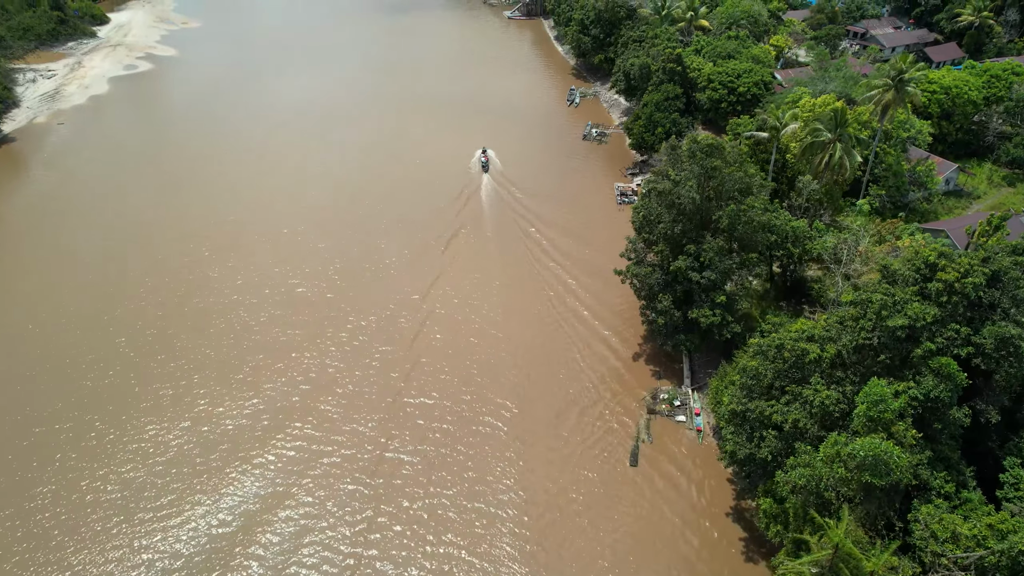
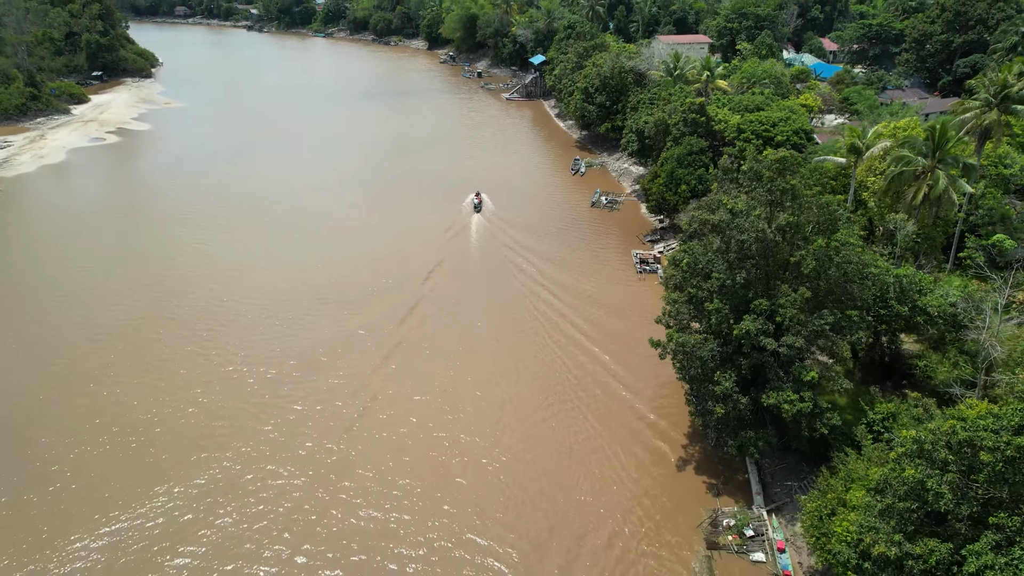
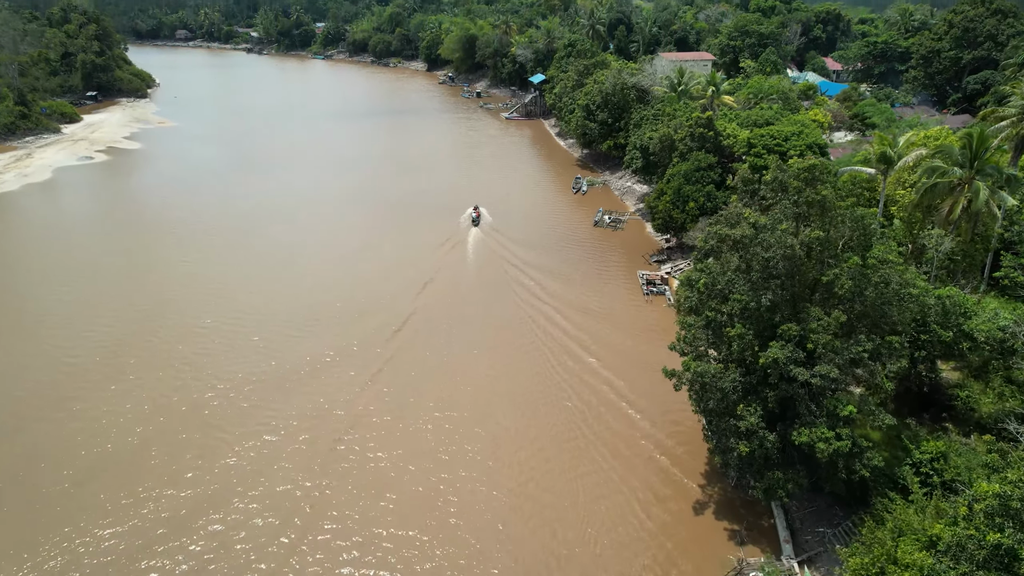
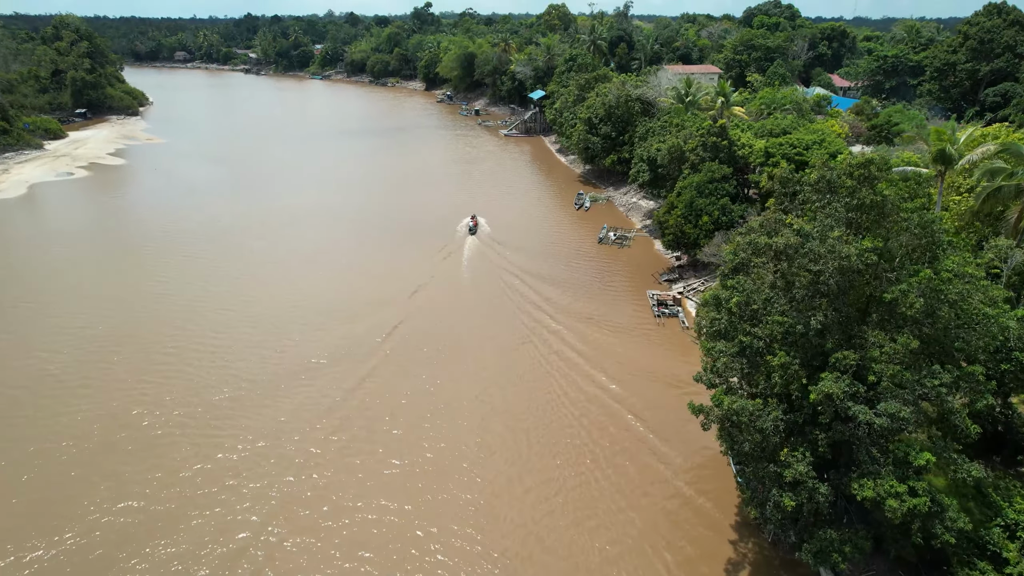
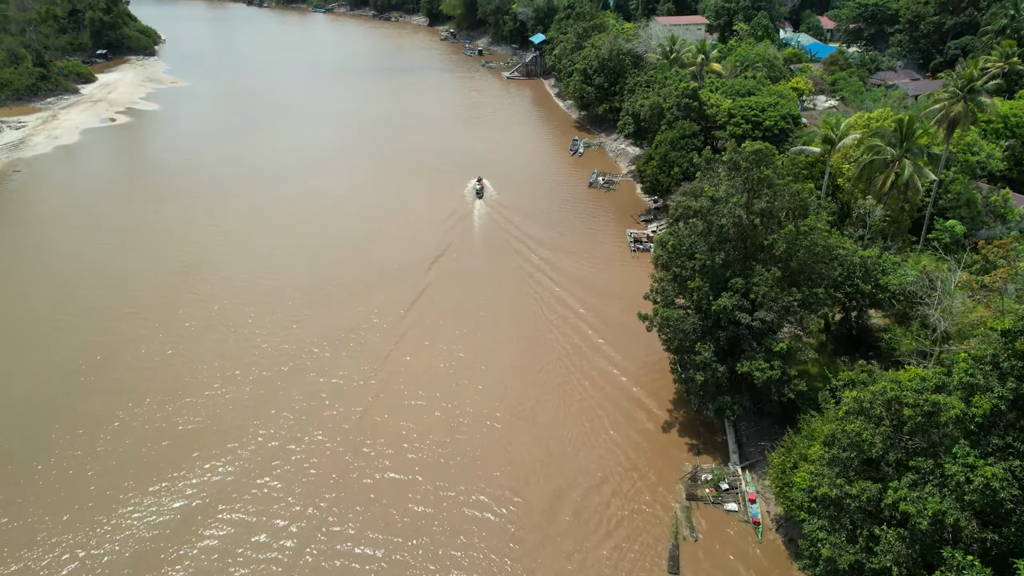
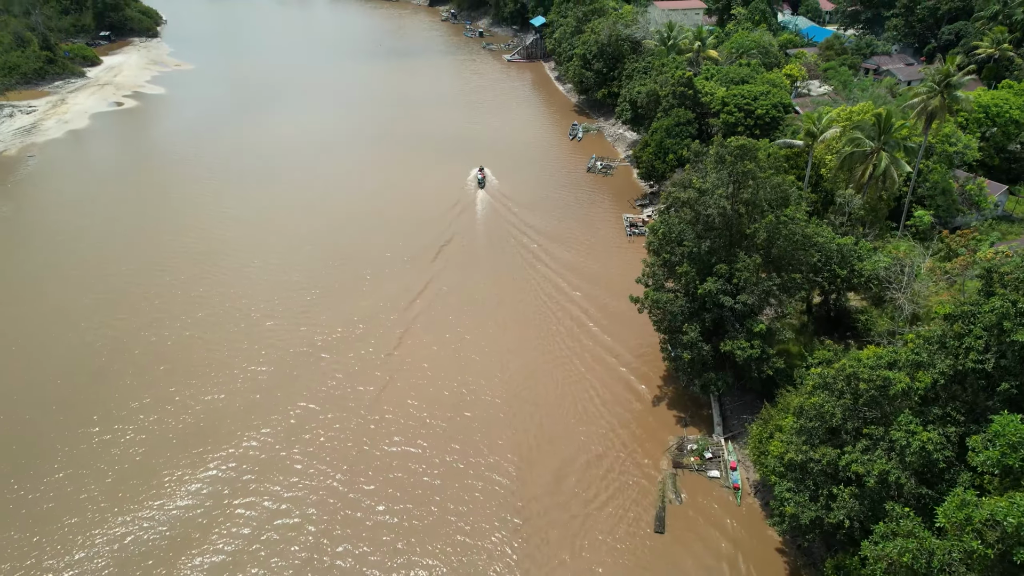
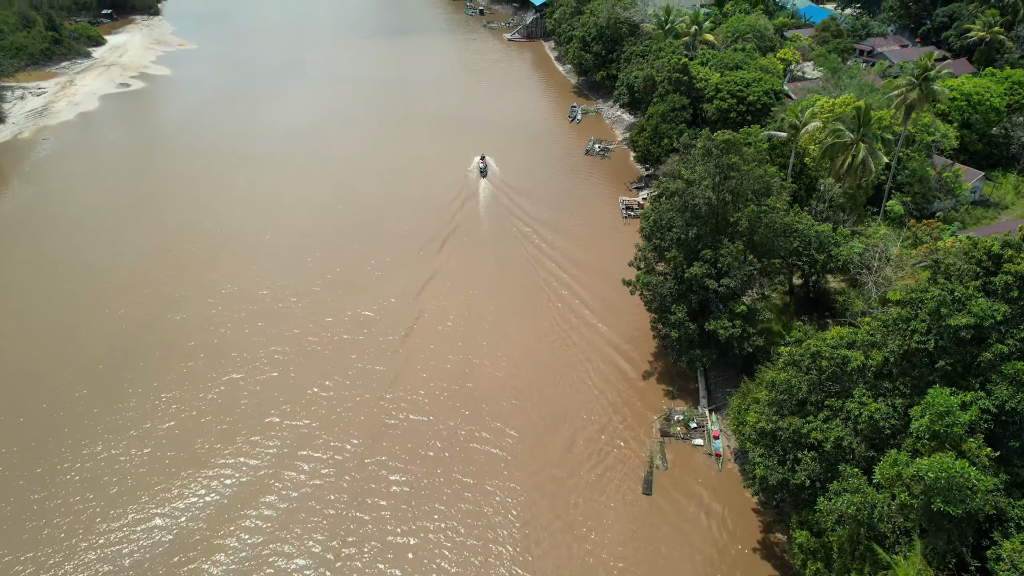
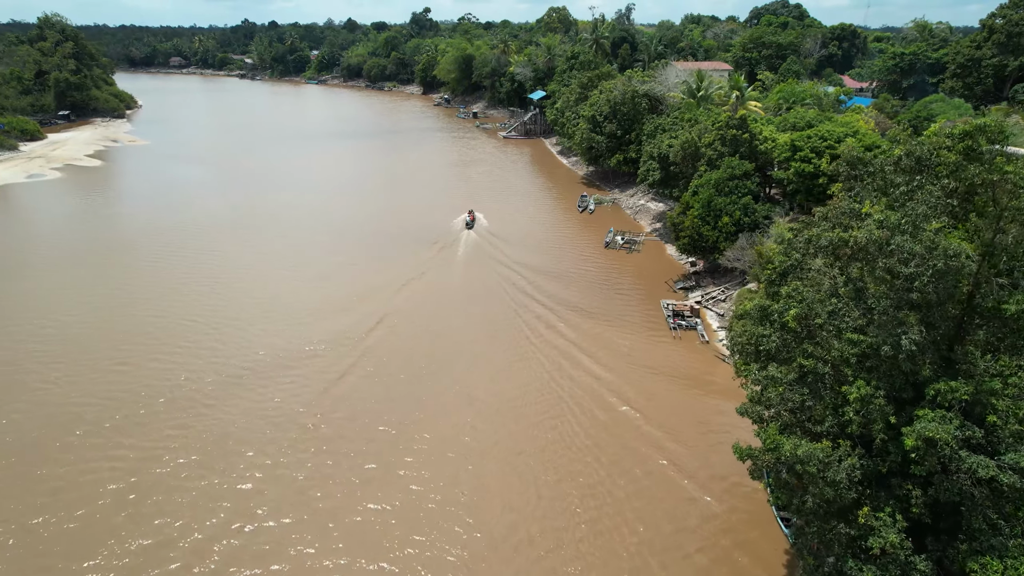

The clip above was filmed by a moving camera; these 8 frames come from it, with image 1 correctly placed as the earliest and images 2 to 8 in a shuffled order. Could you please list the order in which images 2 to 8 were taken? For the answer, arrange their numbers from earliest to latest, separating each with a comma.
7, 6, 5, 2, 3, 4, 8
